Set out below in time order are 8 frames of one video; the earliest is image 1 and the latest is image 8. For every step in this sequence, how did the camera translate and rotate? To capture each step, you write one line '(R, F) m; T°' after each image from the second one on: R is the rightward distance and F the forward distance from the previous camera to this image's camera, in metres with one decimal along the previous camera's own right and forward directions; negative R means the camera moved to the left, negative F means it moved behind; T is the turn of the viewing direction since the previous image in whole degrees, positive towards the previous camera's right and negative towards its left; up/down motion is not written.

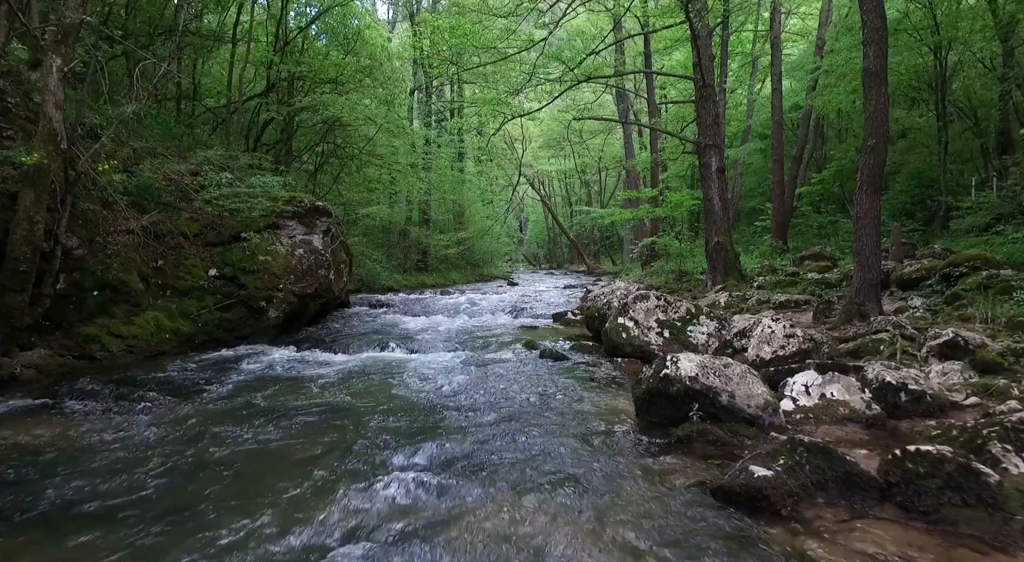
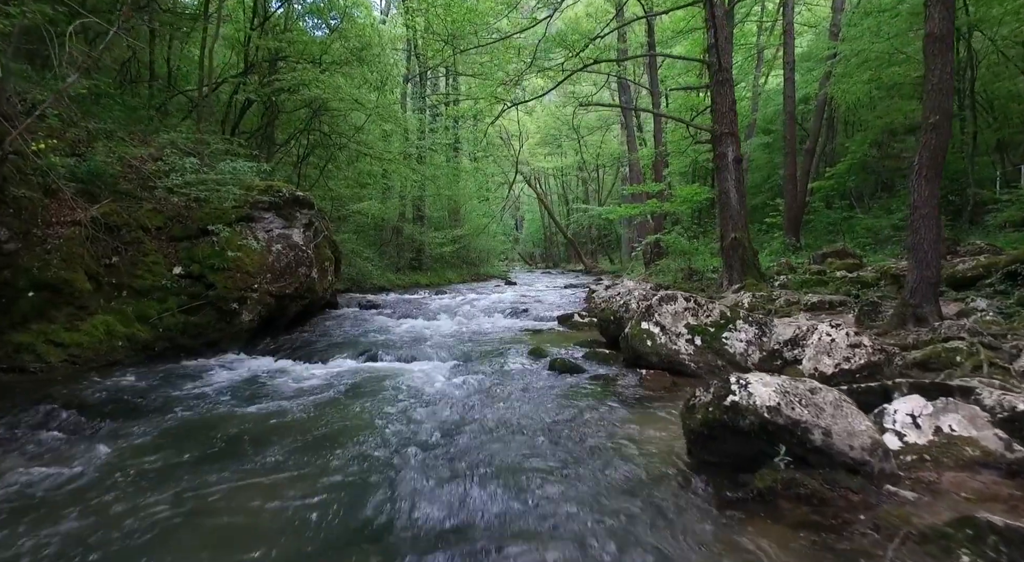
(-0.1, +1.1) m; +1°
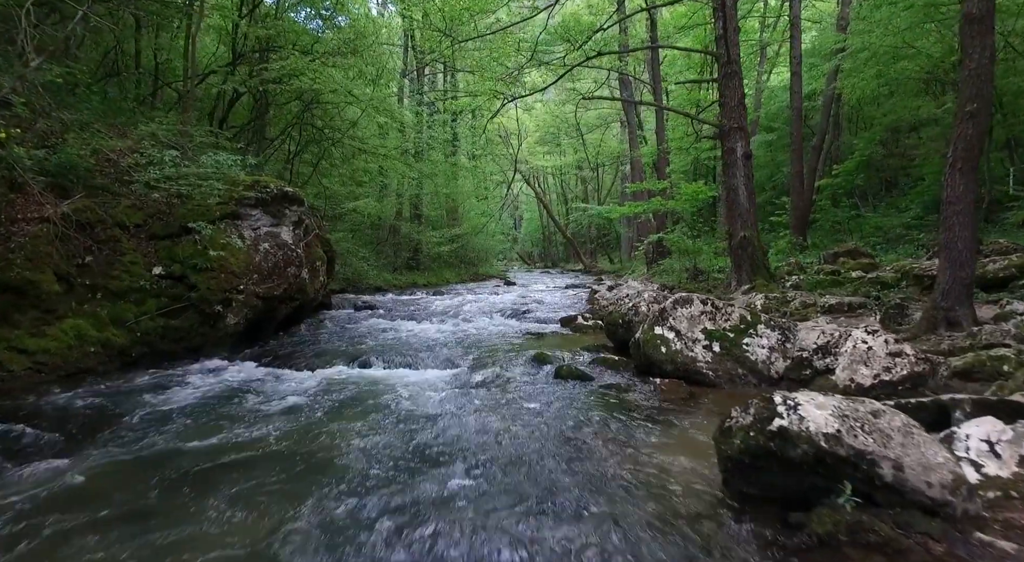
(-0.1, +0.5) m; 0°
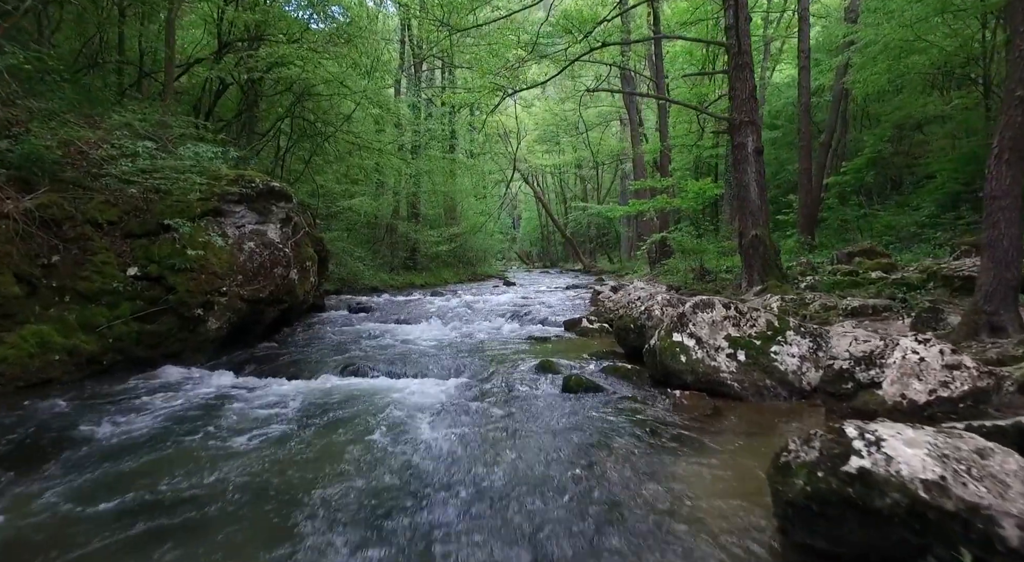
(-0.1, +0.6) m; 0°
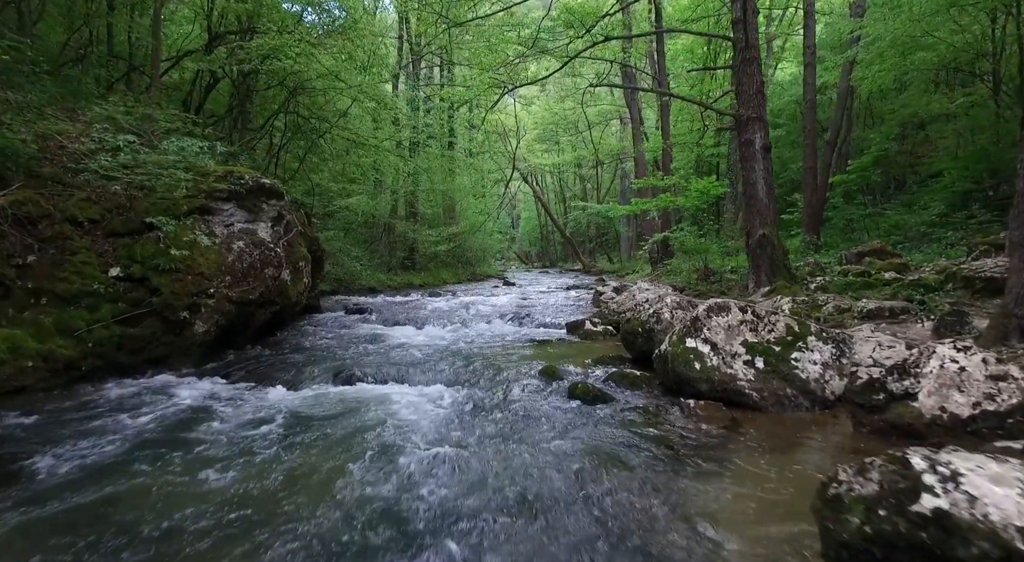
(0.0, +0.4) m; 0°
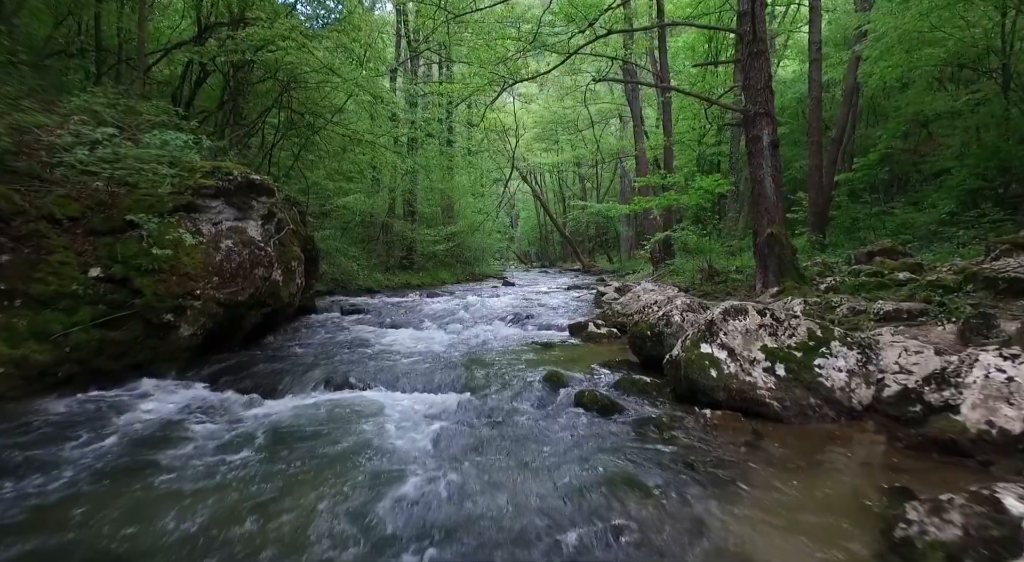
(0.0, +0.4) m; 0°
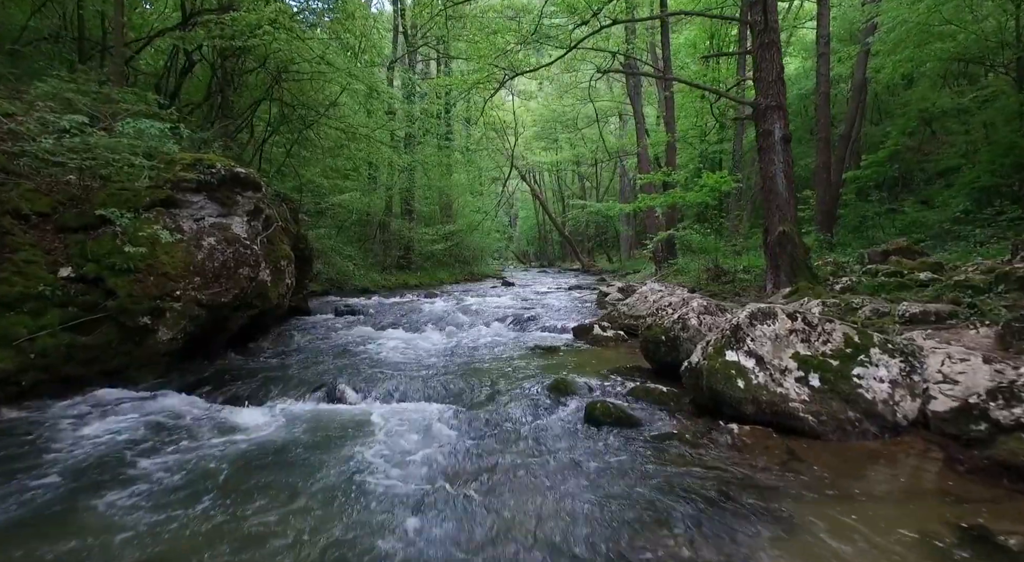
(-0.1, +0.5) m; 0°
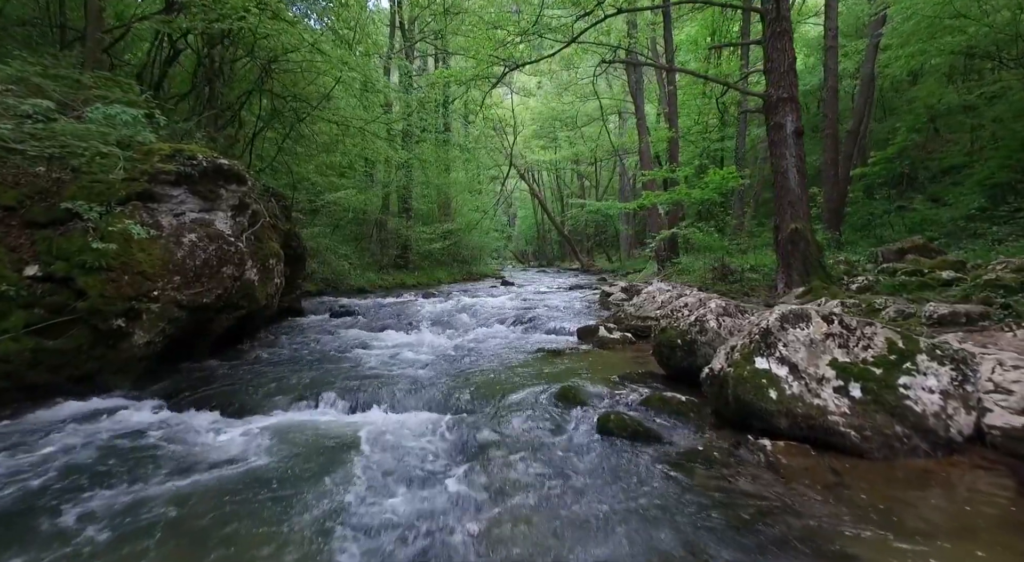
(-0.1, +0.5) m; 0°
